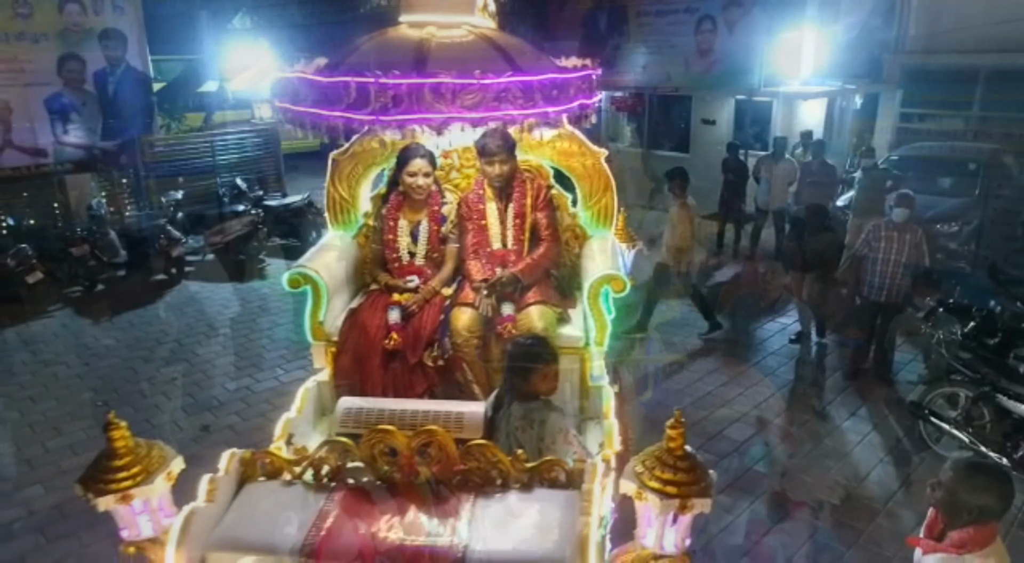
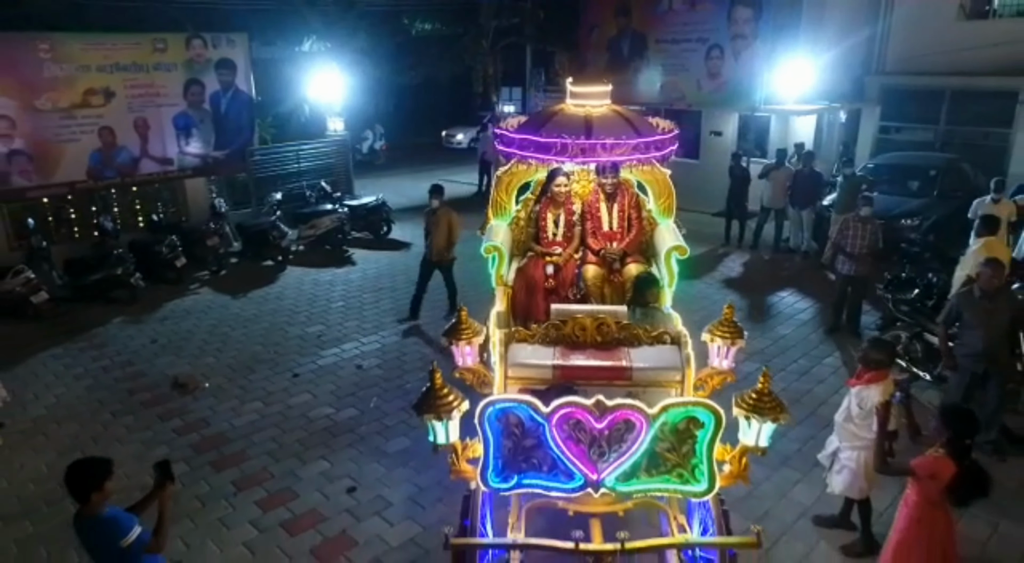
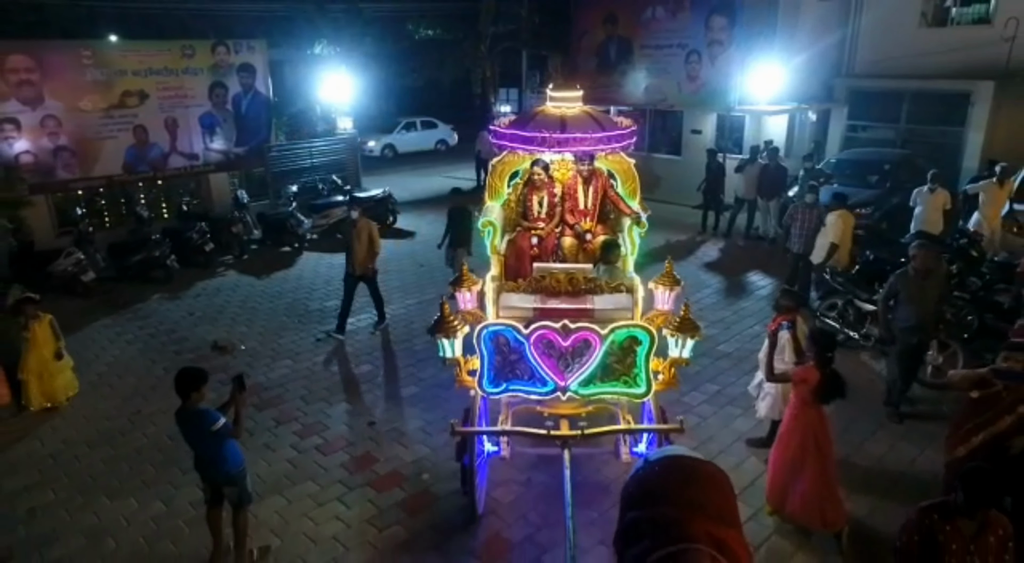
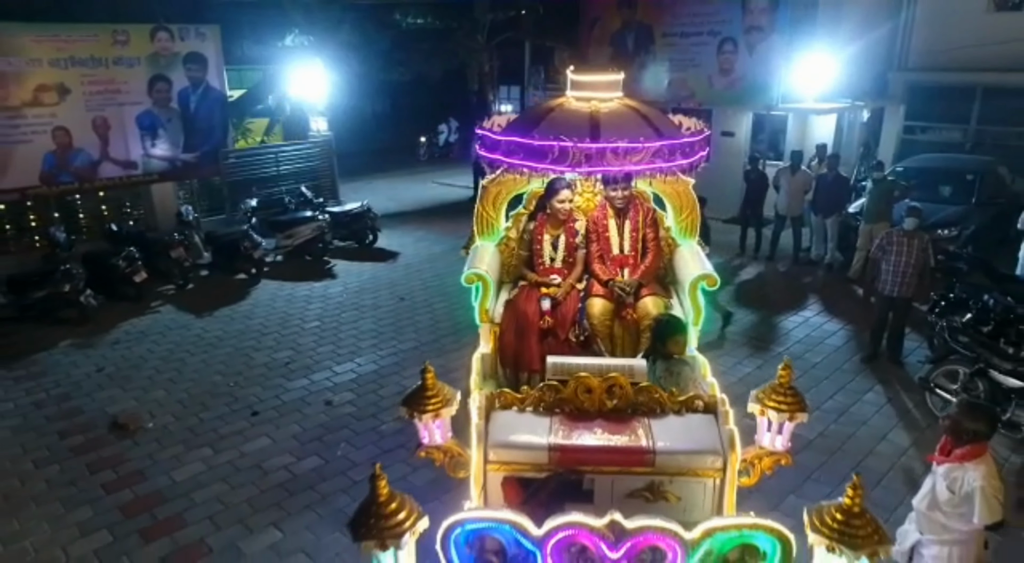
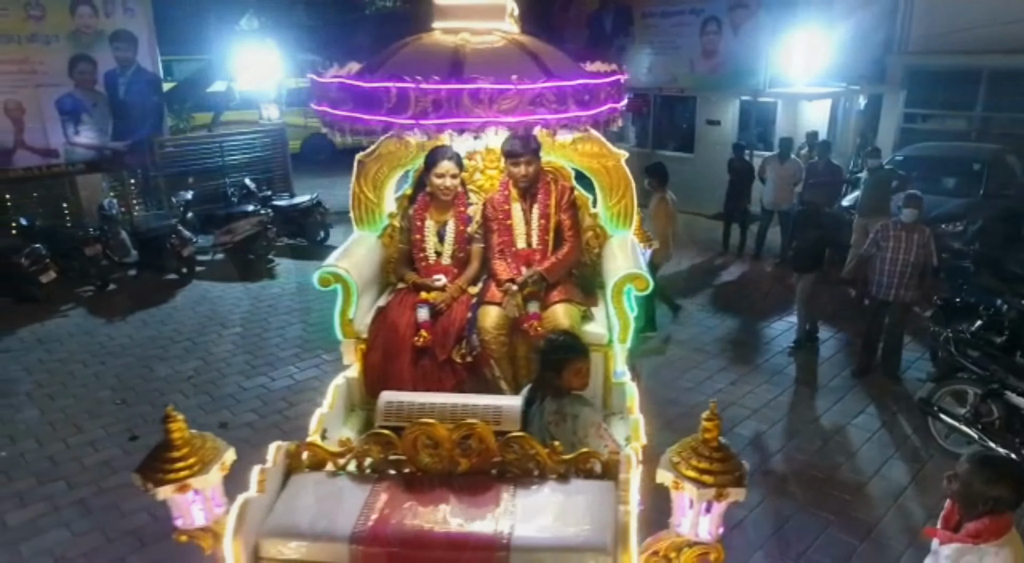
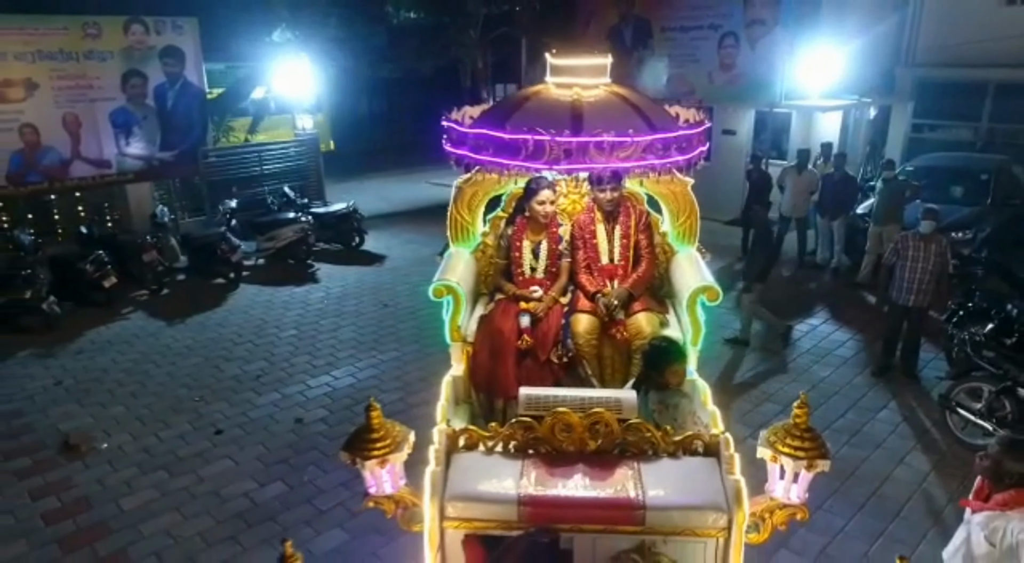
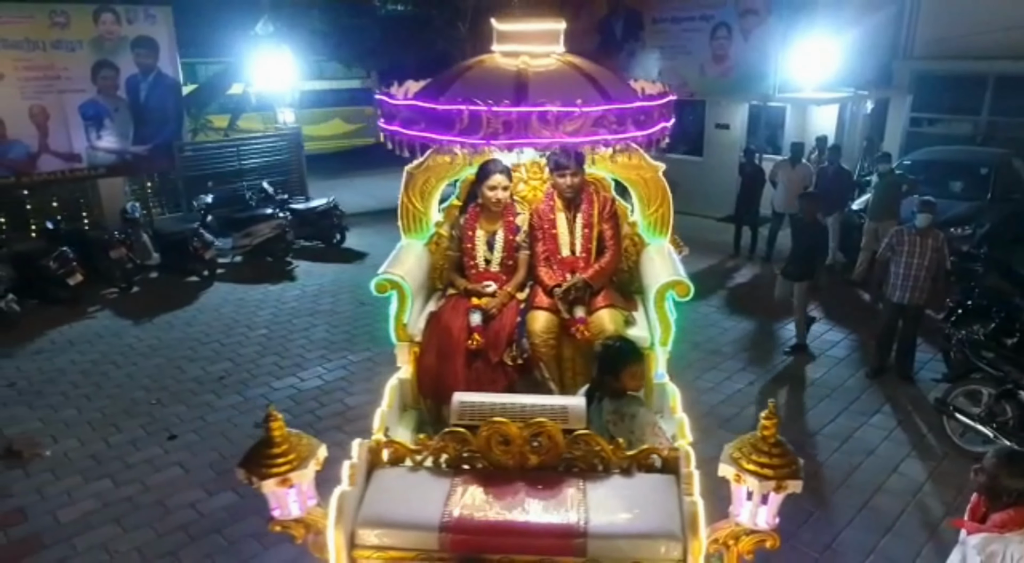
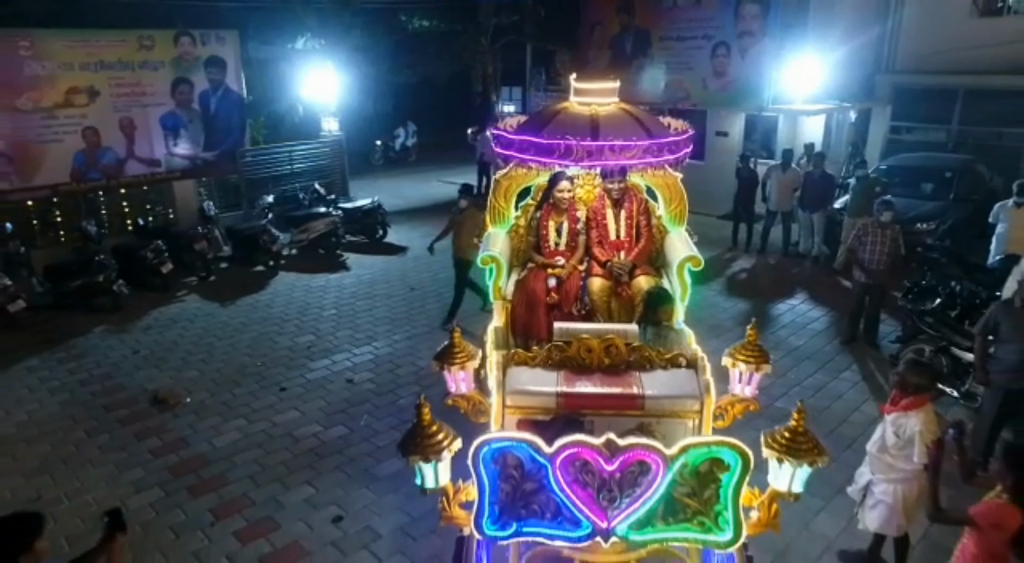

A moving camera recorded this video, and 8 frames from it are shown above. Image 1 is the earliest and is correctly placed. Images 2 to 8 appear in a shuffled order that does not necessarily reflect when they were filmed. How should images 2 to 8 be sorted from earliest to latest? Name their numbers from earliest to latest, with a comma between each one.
5, 7, 6, 4, 8, 2, 3
